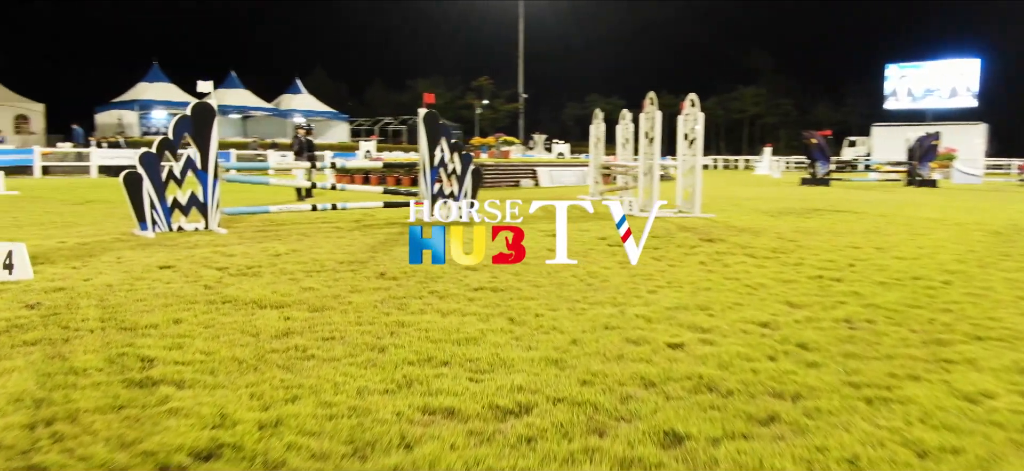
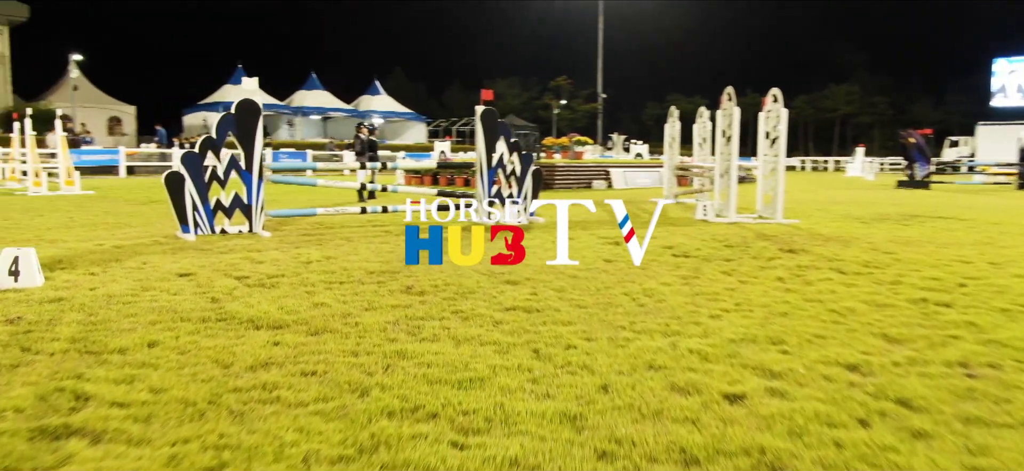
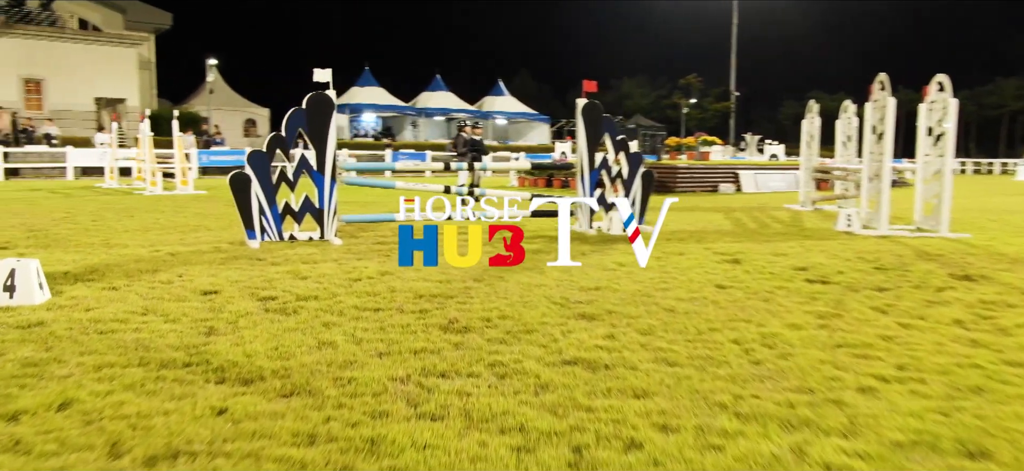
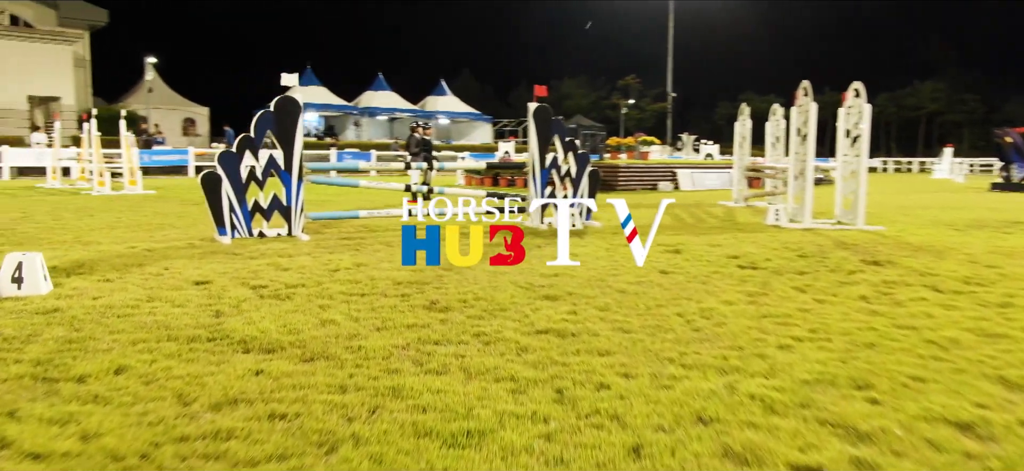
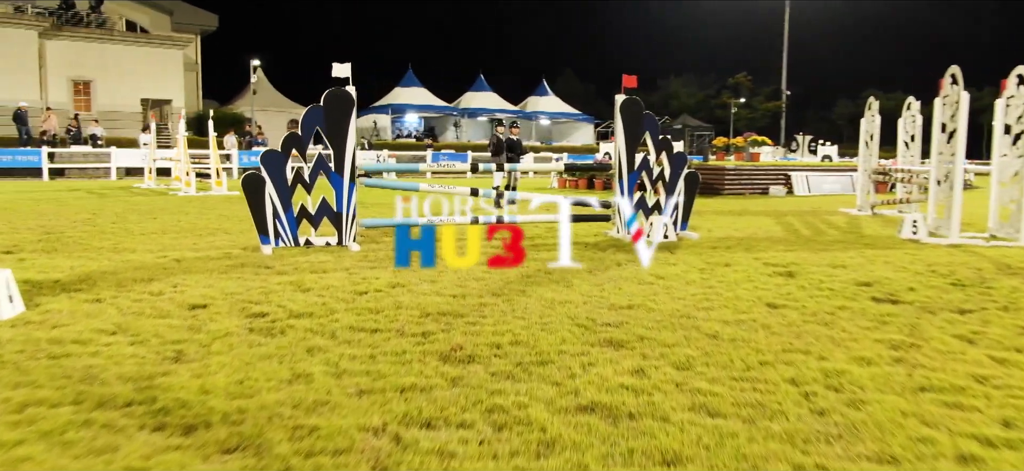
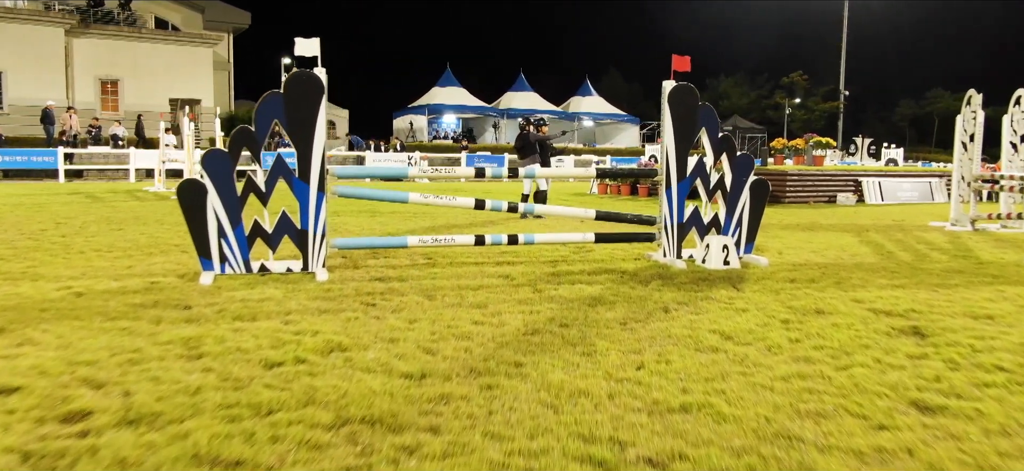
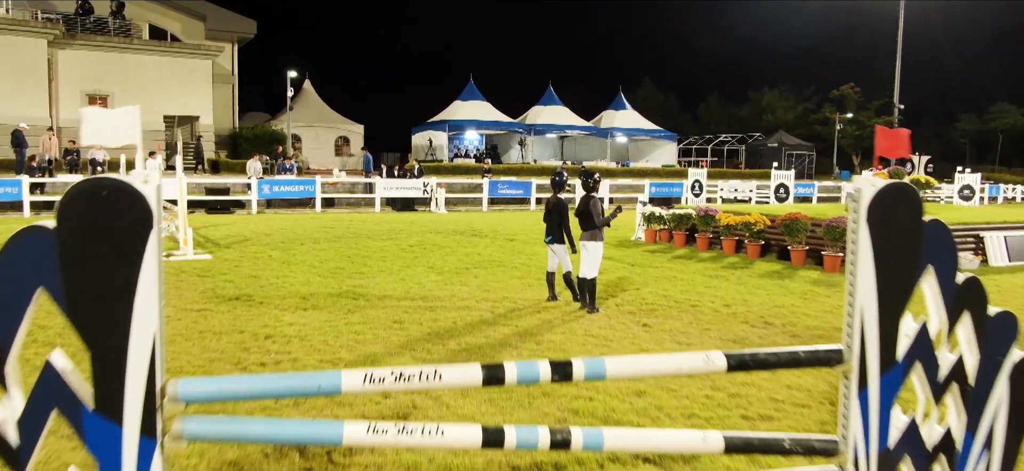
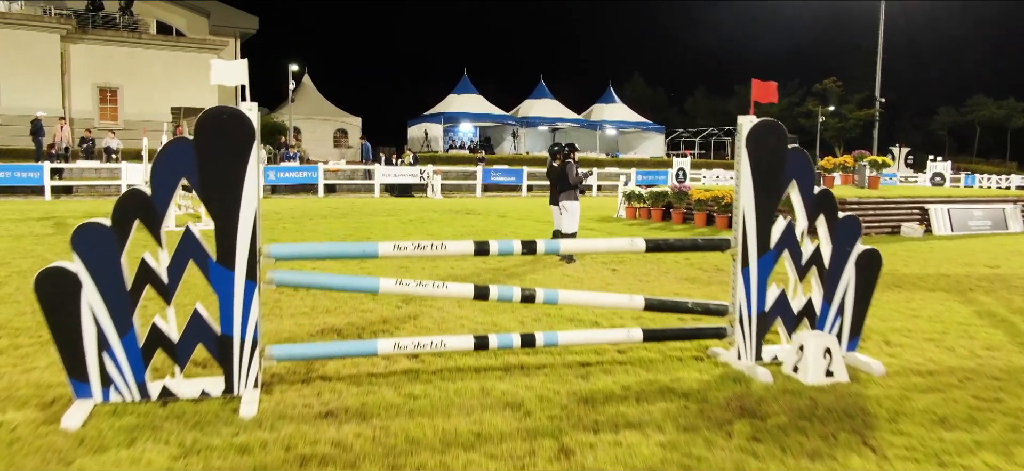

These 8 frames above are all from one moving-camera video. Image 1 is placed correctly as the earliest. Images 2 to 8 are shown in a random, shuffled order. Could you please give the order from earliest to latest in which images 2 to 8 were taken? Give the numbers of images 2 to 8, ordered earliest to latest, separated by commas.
2, 4, 3, 5, 6, 8, 7
